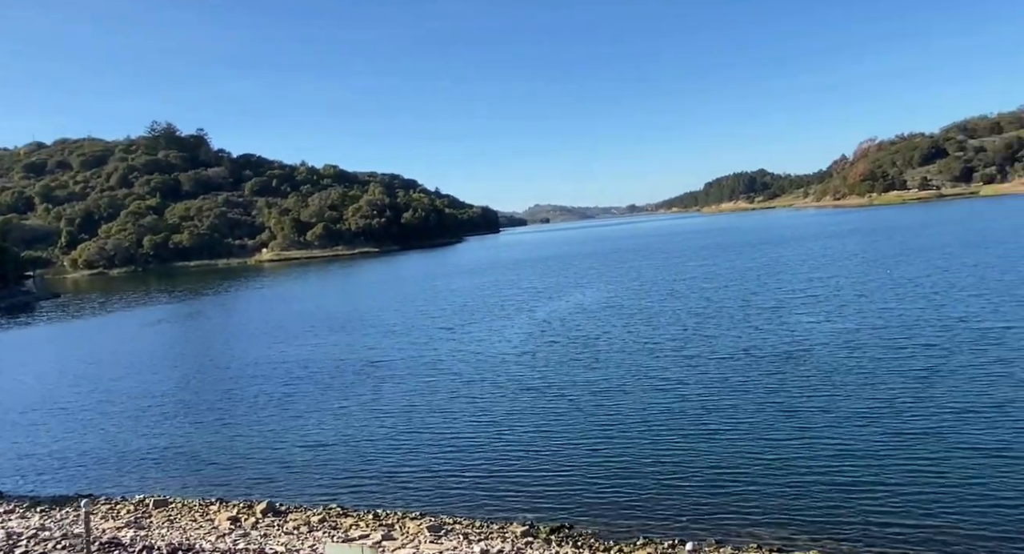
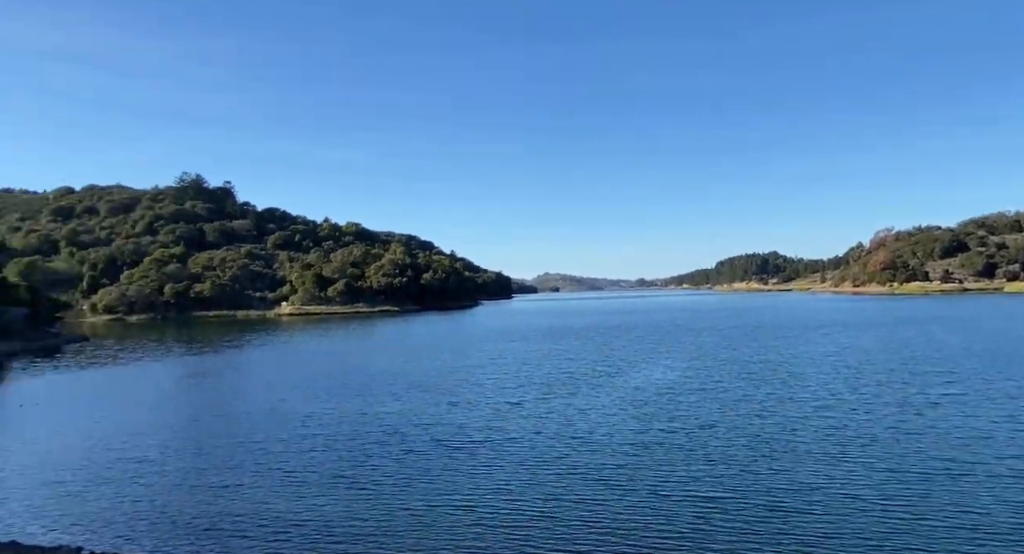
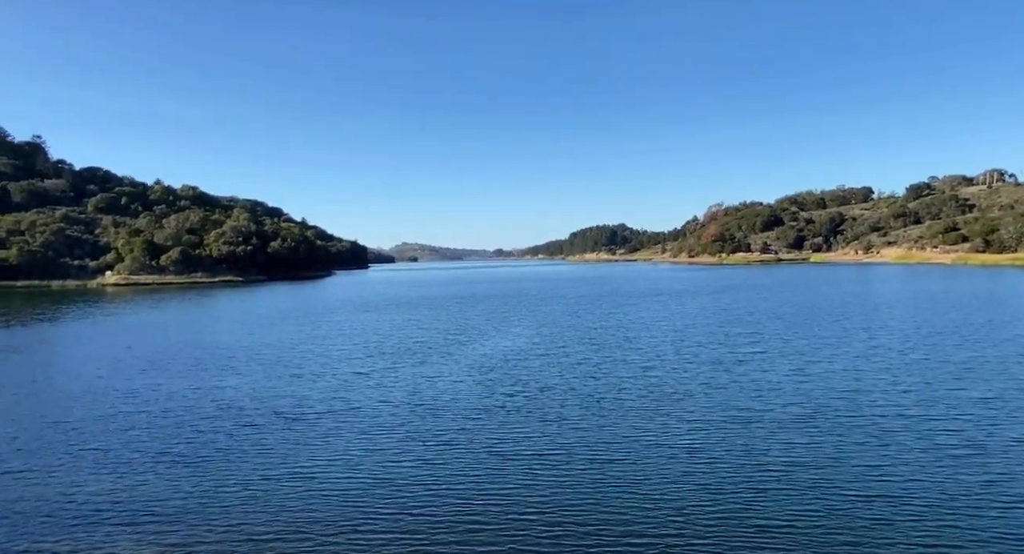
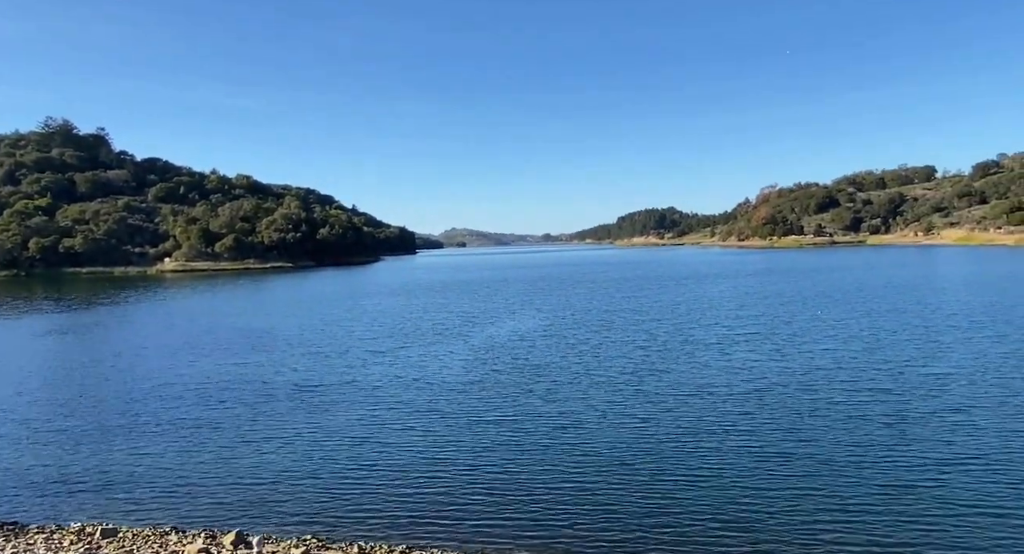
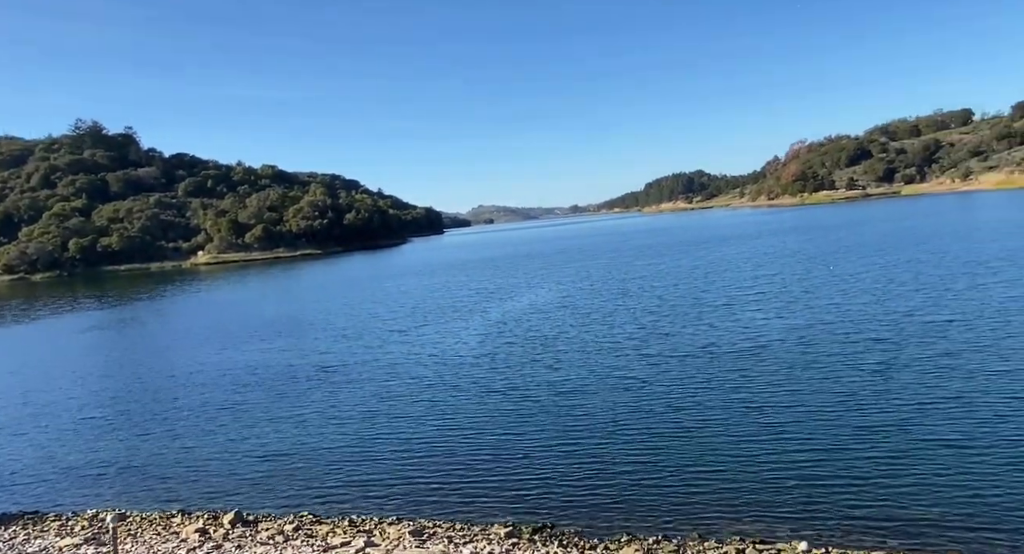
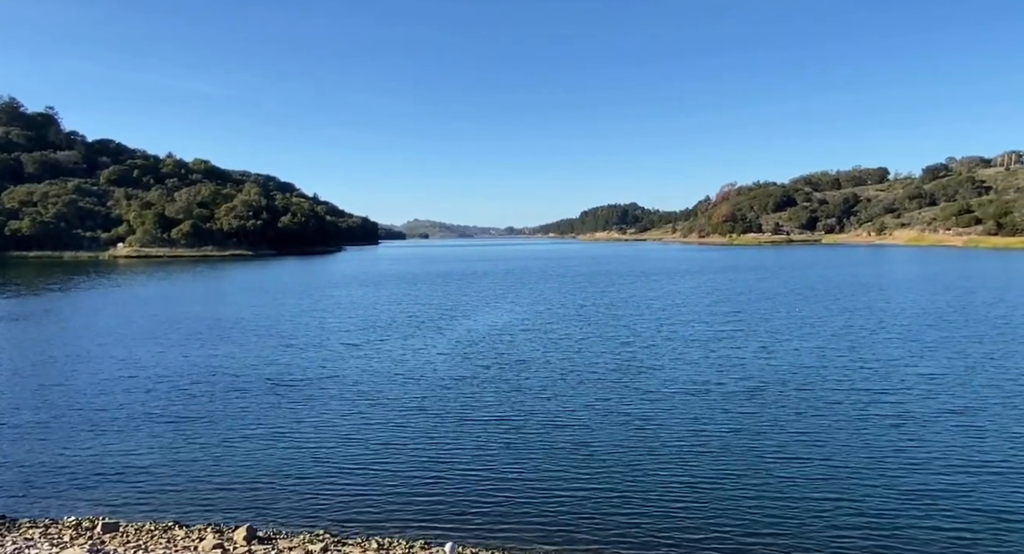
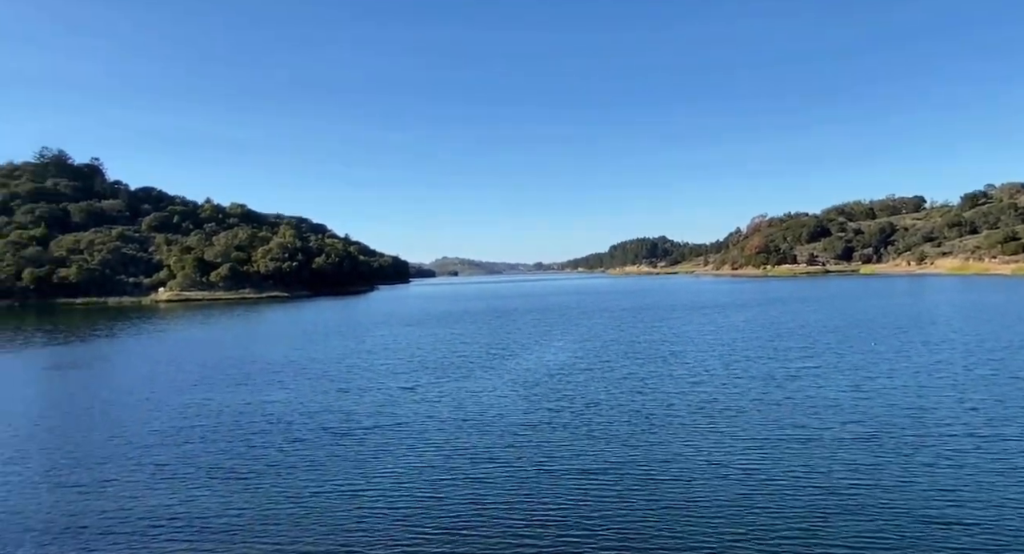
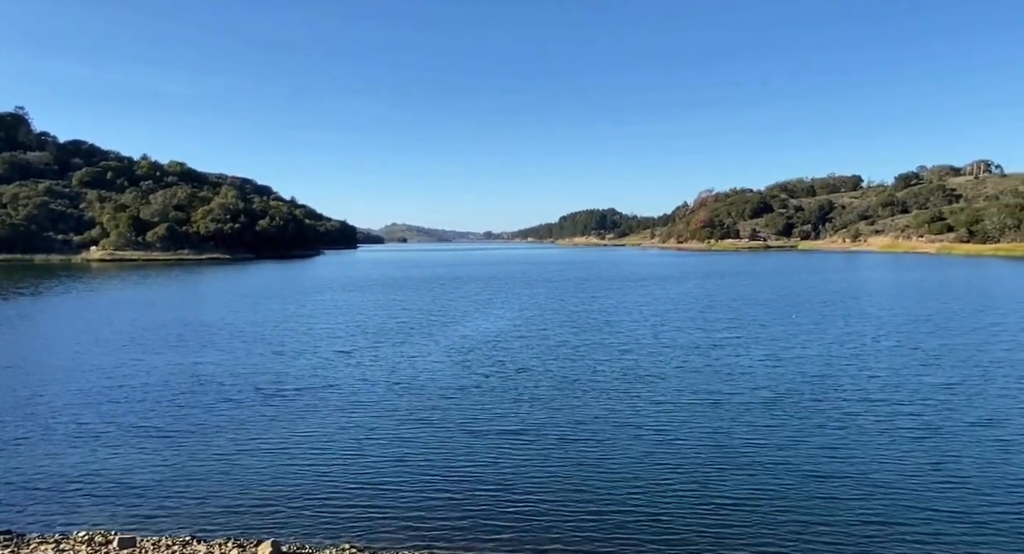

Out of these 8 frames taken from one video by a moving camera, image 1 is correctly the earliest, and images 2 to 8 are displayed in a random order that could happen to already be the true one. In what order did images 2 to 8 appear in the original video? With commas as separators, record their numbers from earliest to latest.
5, 4, 6, 8, 3, 7, 2
